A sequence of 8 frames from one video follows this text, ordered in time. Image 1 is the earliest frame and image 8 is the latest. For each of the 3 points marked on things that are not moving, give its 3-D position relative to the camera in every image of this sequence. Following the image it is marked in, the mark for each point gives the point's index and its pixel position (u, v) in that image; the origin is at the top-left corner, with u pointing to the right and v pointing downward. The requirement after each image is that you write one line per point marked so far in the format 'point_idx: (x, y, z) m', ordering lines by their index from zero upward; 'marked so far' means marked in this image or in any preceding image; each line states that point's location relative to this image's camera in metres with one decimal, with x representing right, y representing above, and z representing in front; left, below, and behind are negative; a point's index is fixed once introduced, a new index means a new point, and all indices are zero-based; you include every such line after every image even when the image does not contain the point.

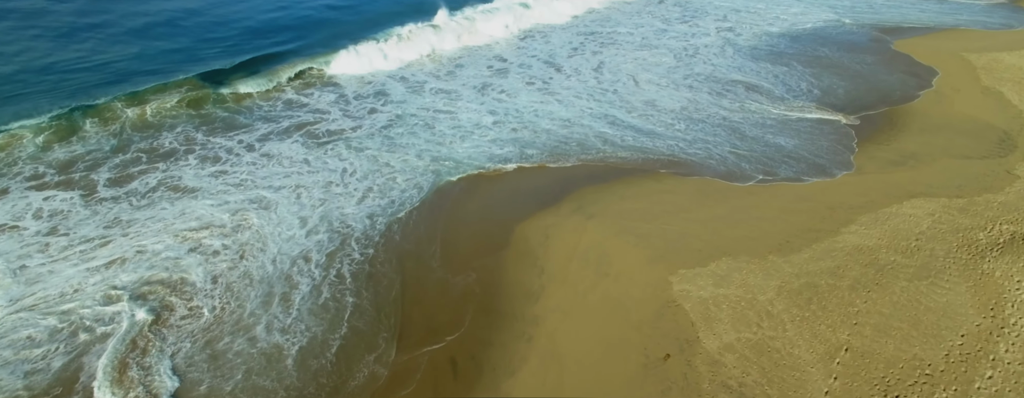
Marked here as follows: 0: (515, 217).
0: (0.0, -0.3, +11.0) m
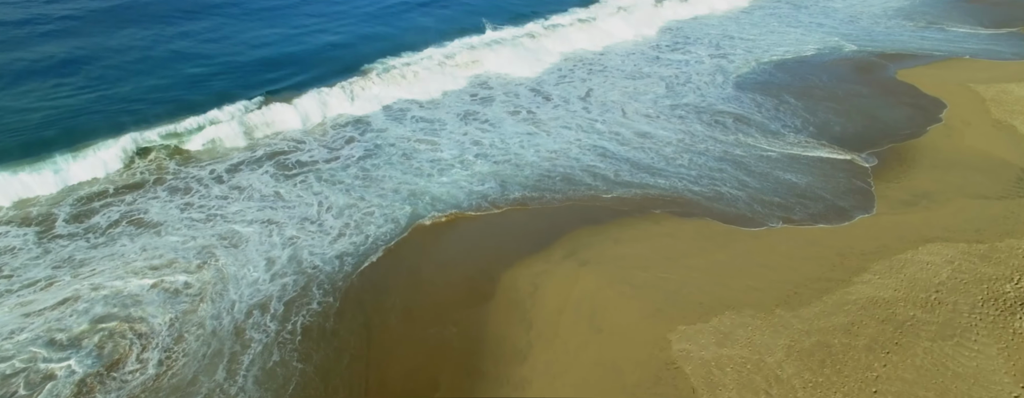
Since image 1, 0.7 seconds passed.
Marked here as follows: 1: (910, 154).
0: (-0.2, -1.1, +10.3) m
1: (+8.1, +0.9, +12.6) m
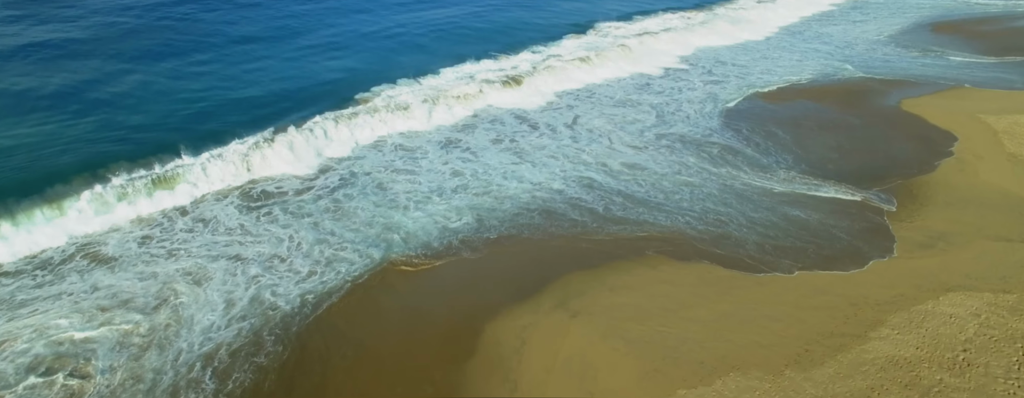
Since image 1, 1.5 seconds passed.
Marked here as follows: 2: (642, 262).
0: (-0.4, -1.8, +9.5) m
1: (+7.9, +0.2, +11.9) m
2: (+2.2, -1.1, +10.5) m
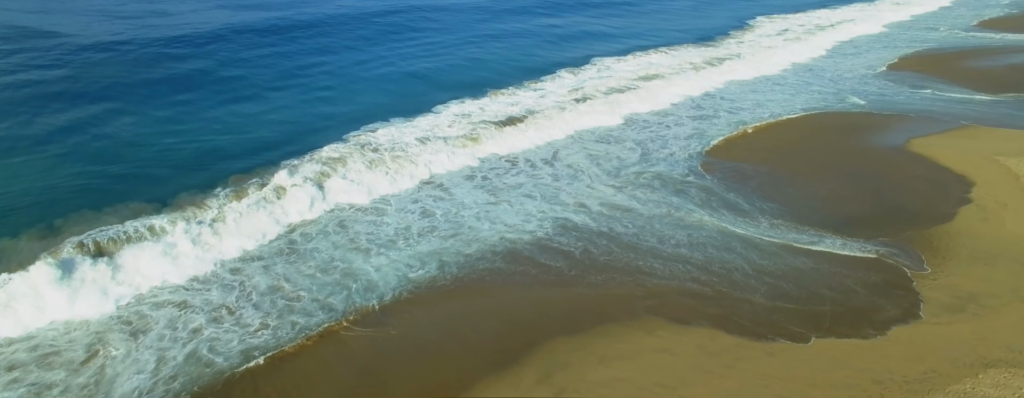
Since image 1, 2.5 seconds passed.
0: (-0.7, -2.5, +8.3) m
1: (+7.5, -0.8, +10.8) m
2: (+1.9, -1.9, +9.4) m
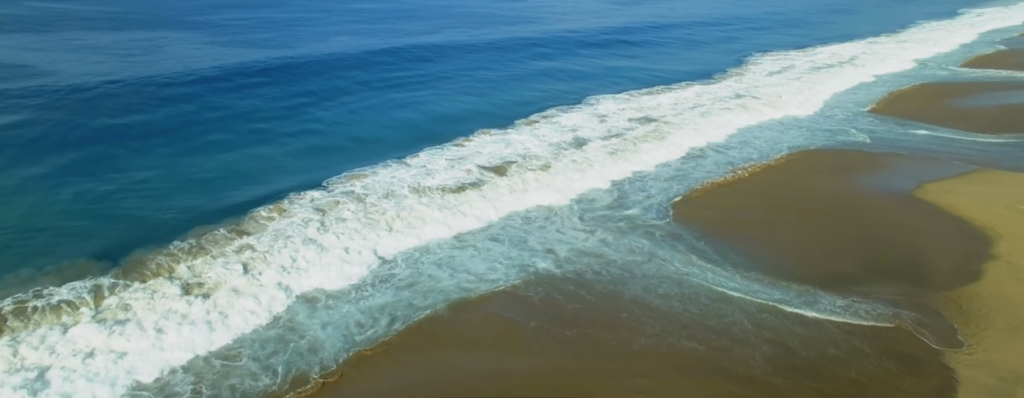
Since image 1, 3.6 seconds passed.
0: (-1.2, -3.3, +6.9) m
1: (+7.1, -1.7, +9.5) m
2: (+1.4, -2.7, +8.0) m
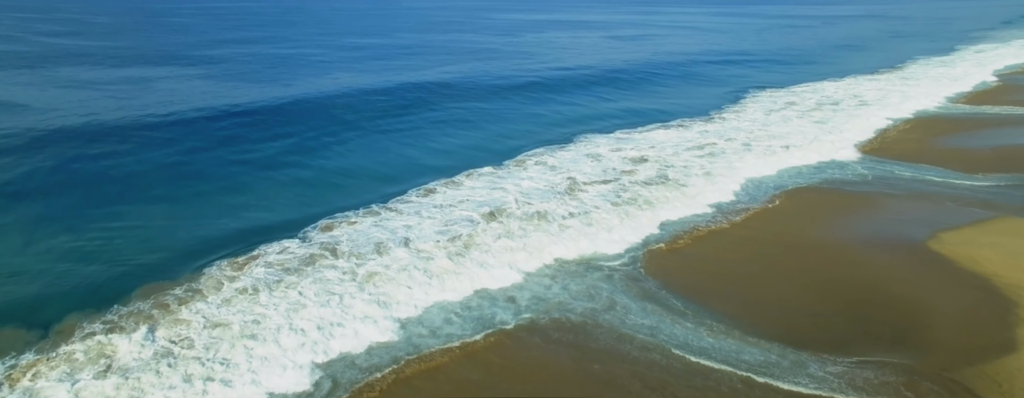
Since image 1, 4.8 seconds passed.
0: (-1.5, -4.0, +5.6) m
1: (+6.8, -2.5, +8.4) m
2: (+1.1, -3.5, +6.8) m
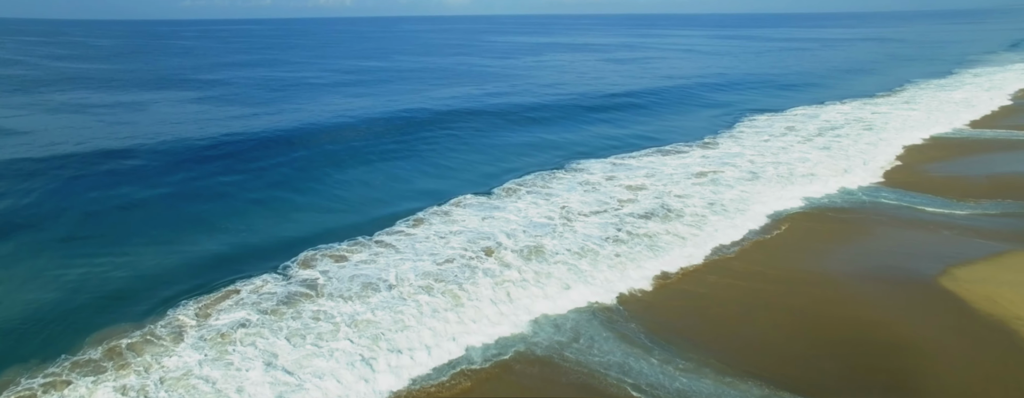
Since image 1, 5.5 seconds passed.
0: (-1.7, -4.5, +4.8) m
1: (+6.6, -3.1, +7.6) m
2: (+0.9, -4.0, +5.9) m
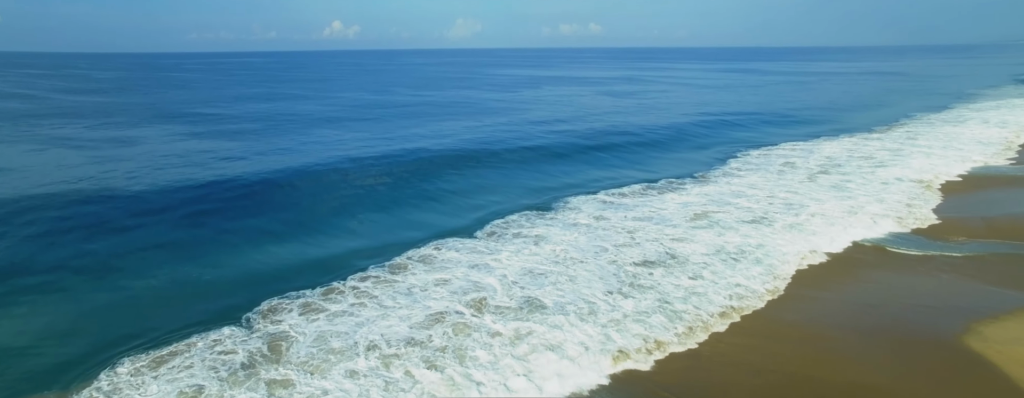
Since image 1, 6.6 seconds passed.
0: (-1.9, -5.1, +3.6) m
1: (+6.3, -3.8, +6.5) m
2: (+0.7, -4.7, +4.8) m
